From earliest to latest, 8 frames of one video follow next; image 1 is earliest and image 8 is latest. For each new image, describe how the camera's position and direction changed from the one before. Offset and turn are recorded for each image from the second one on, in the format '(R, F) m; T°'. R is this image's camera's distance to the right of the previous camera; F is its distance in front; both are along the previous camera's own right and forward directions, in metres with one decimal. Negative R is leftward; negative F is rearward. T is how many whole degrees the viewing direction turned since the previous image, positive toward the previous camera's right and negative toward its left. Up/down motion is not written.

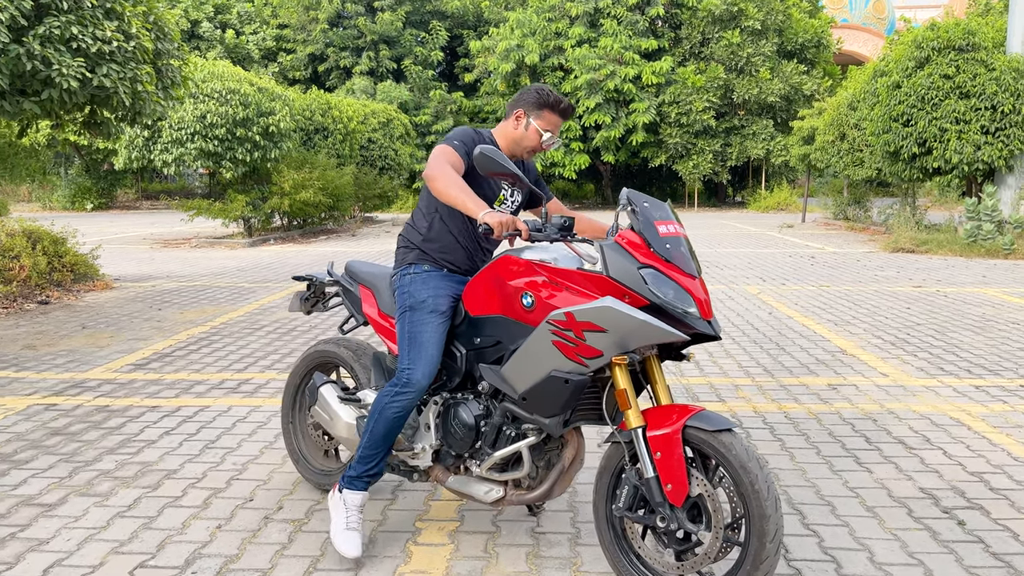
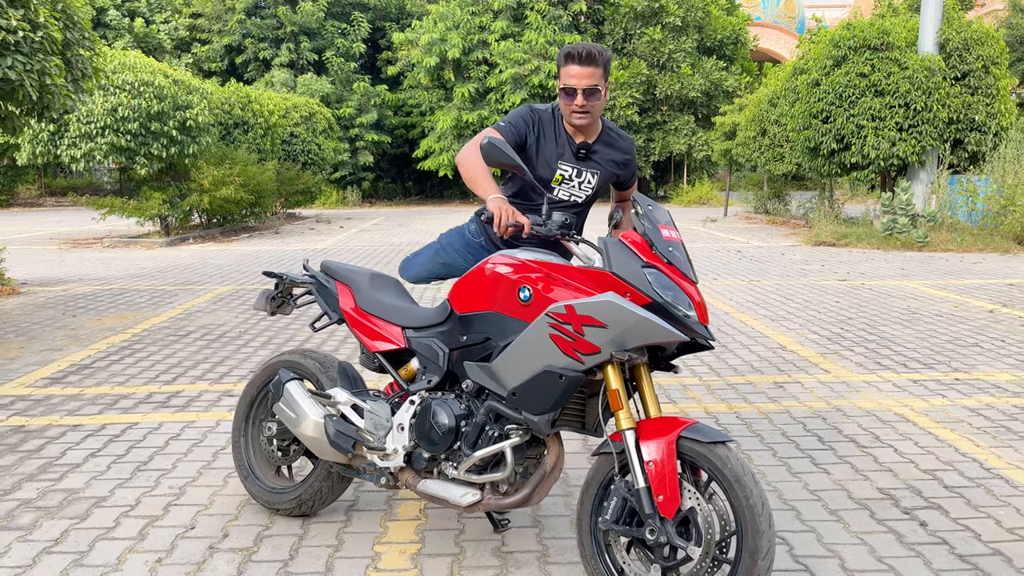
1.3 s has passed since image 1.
(-0.1, +0.1) m; +5°
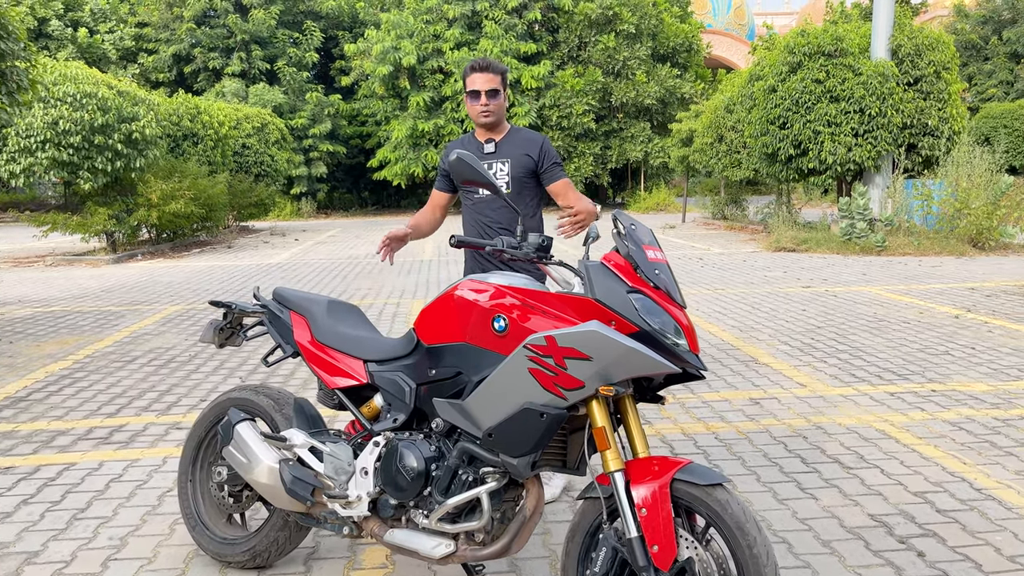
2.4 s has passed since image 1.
(0.0, +0.2) m; +3°
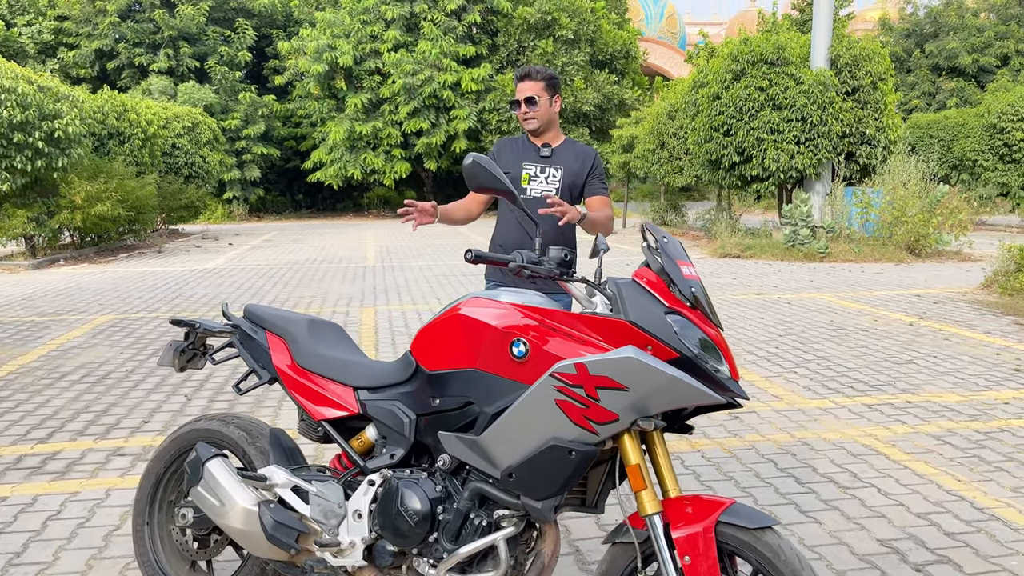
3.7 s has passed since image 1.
(-0.2, +0.3) m; +5°
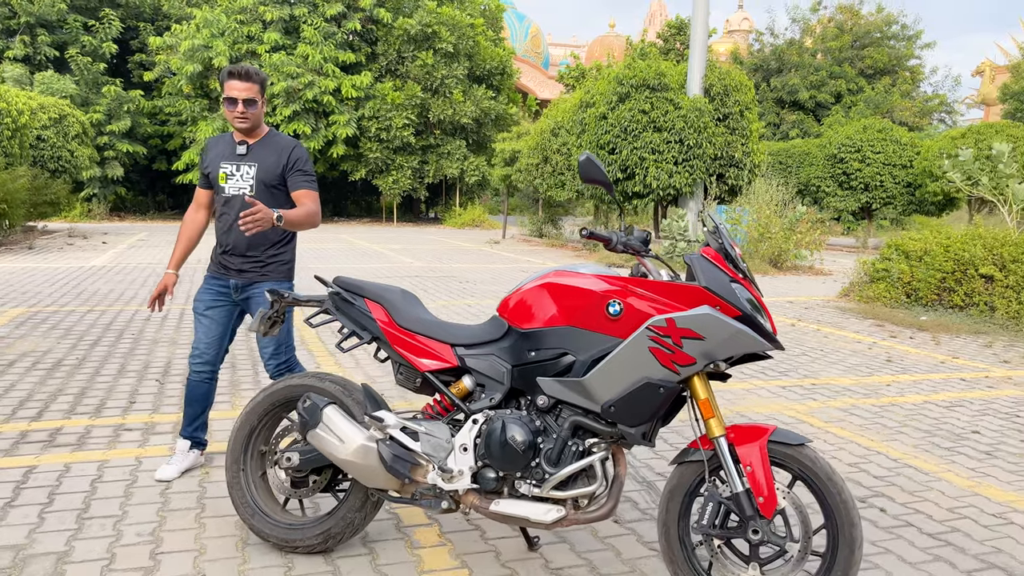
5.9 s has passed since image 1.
(-0.8, -0.5) m; +10°
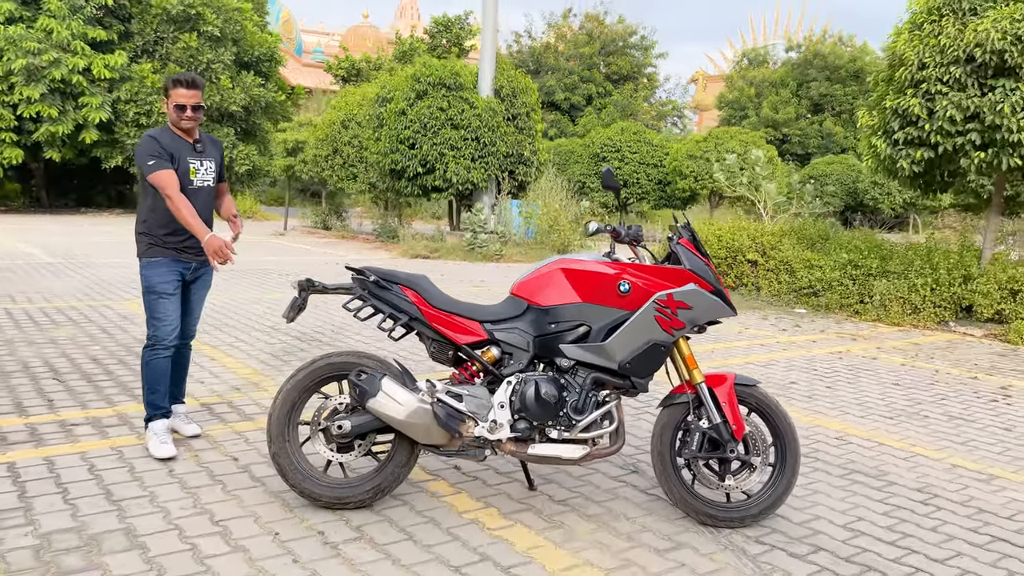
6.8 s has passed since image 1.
(-1.1, -0.4) m; +17°
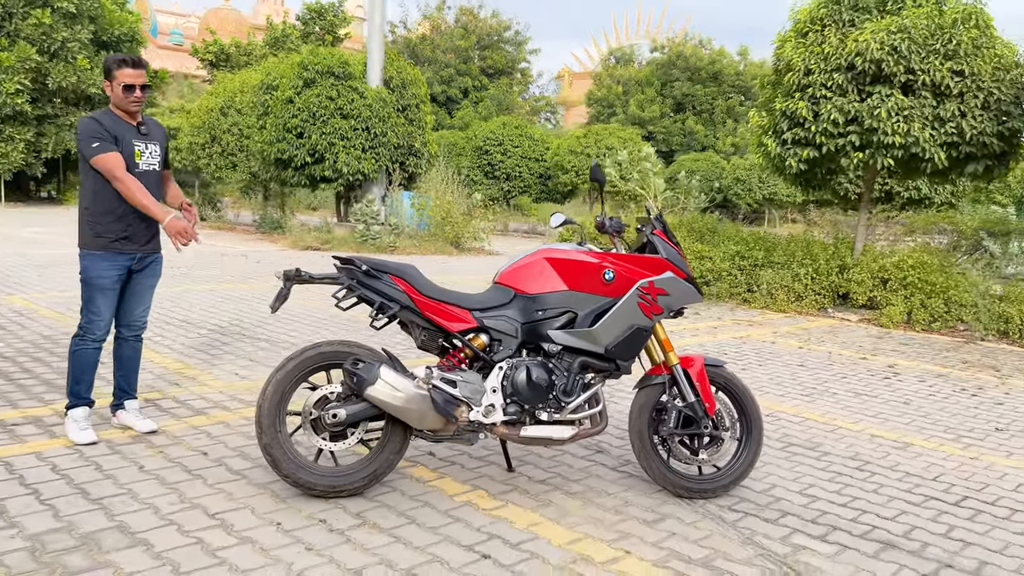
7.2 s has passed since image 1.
(-0.5, -0.1) m; +9°
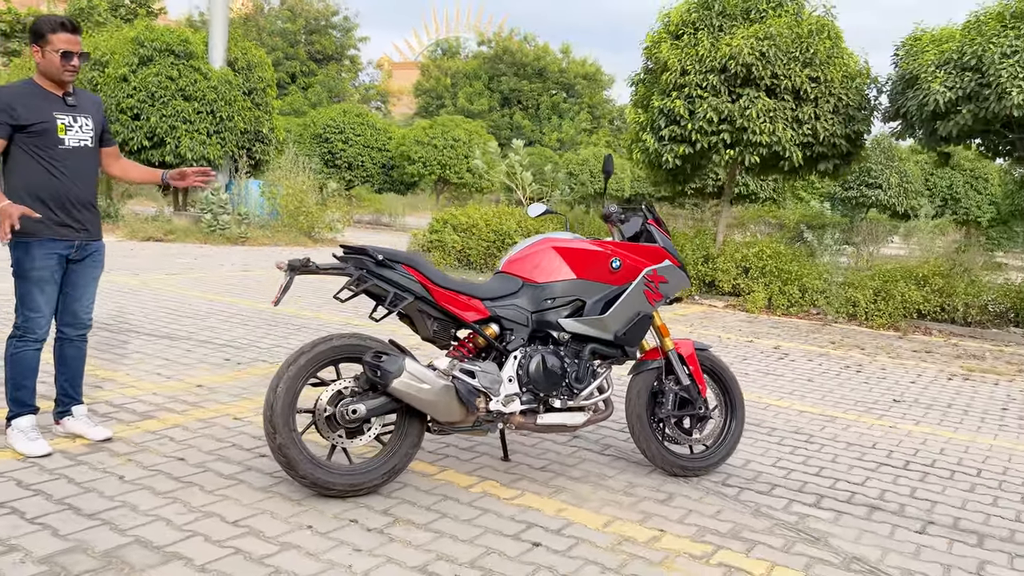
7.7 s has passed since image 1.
(-0.8, +0.1) m; +12°
